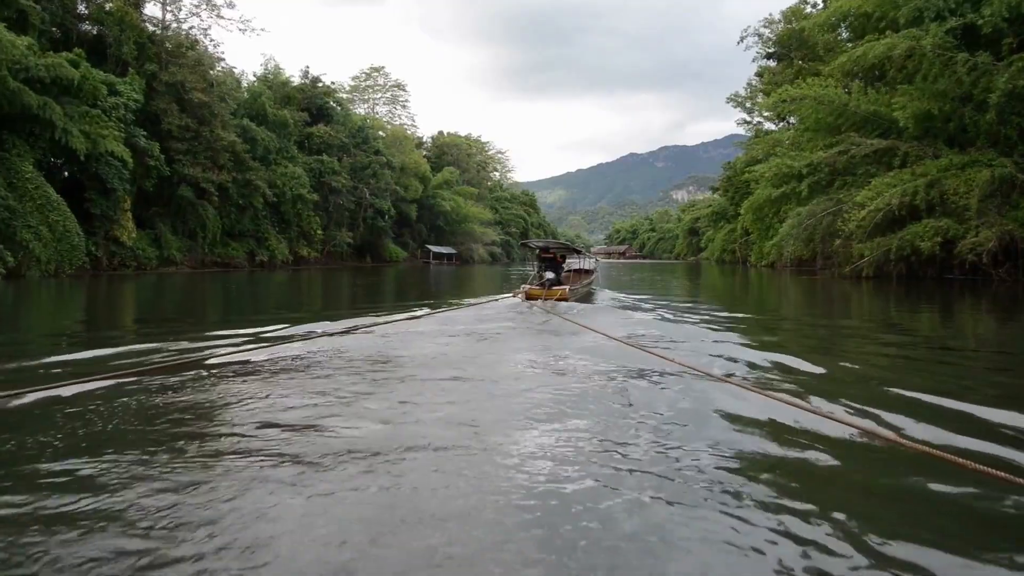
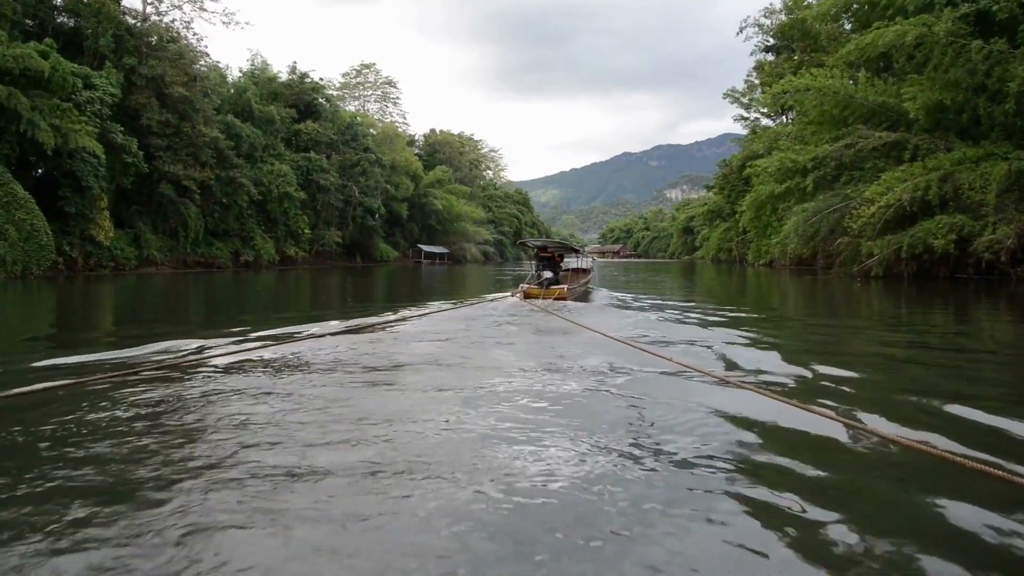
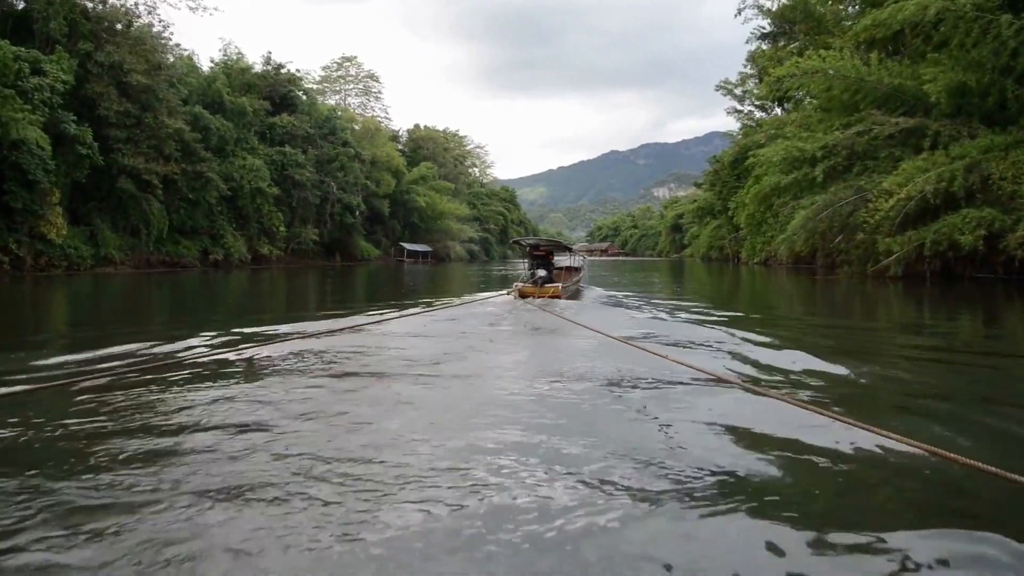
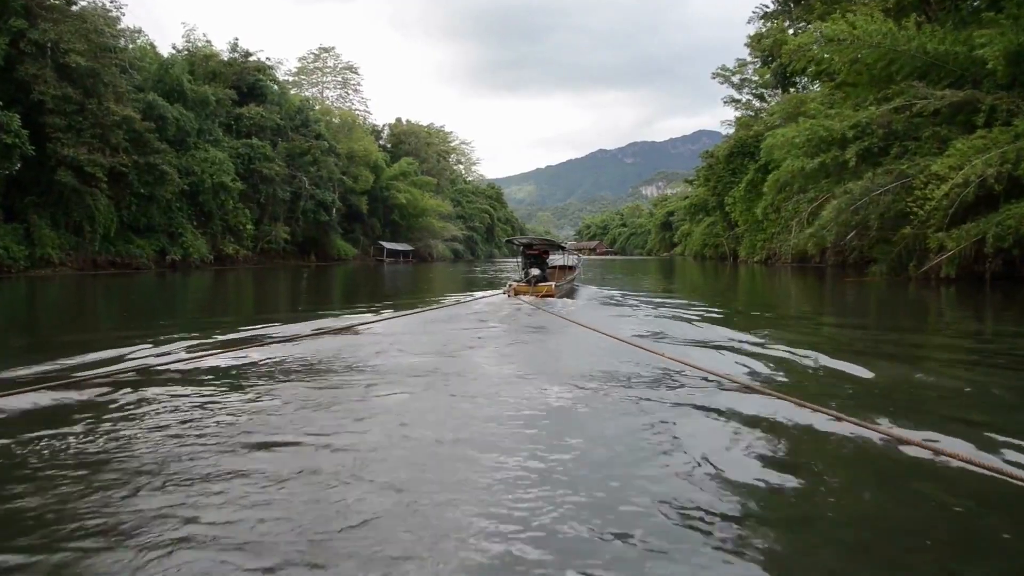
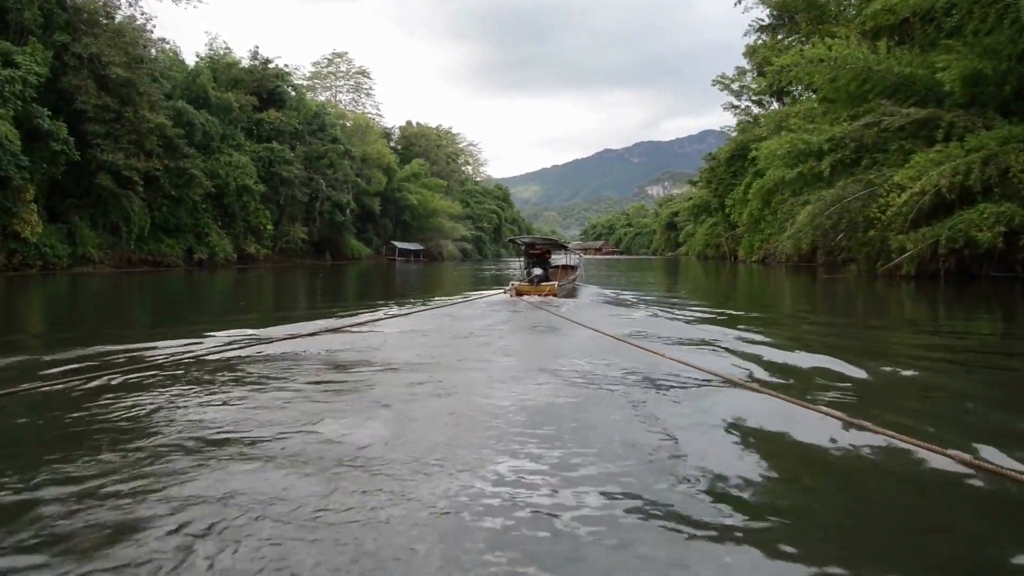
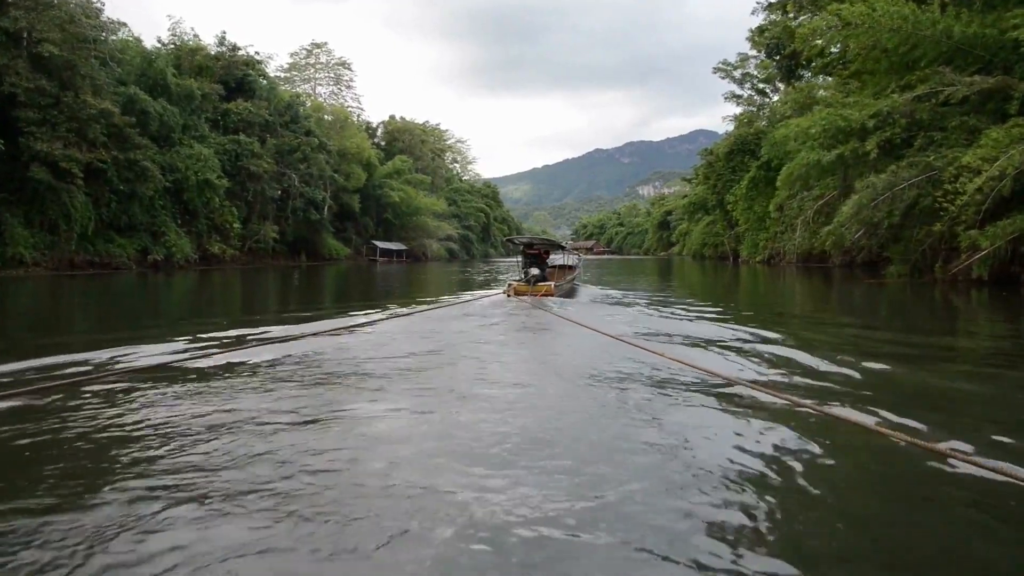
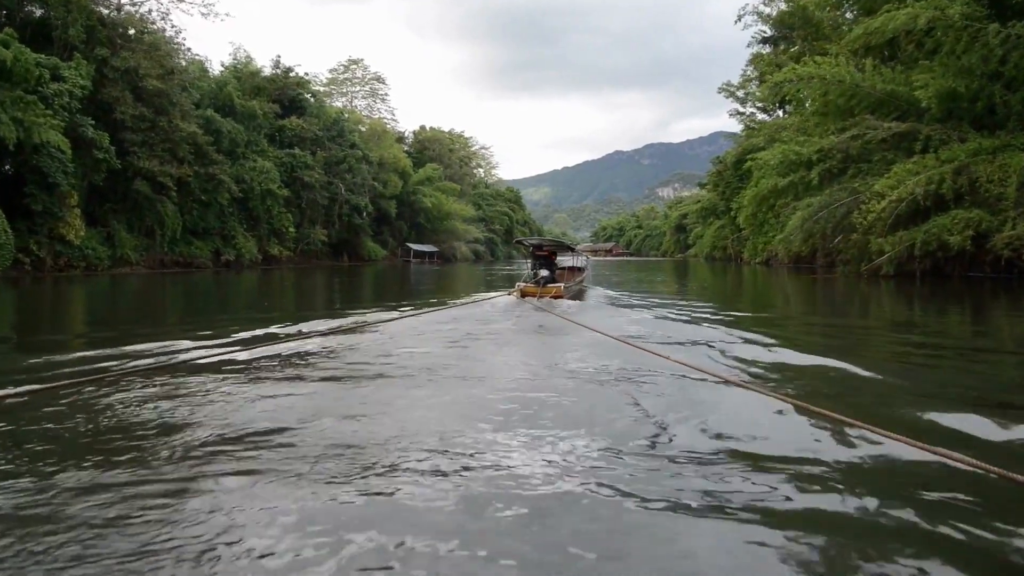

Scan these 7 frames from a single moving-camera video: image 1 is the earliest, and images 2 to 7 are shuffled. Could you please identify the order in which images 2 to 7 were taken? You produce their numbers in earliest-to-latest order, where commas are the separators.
2, 7, 3, 5, 4, 6
